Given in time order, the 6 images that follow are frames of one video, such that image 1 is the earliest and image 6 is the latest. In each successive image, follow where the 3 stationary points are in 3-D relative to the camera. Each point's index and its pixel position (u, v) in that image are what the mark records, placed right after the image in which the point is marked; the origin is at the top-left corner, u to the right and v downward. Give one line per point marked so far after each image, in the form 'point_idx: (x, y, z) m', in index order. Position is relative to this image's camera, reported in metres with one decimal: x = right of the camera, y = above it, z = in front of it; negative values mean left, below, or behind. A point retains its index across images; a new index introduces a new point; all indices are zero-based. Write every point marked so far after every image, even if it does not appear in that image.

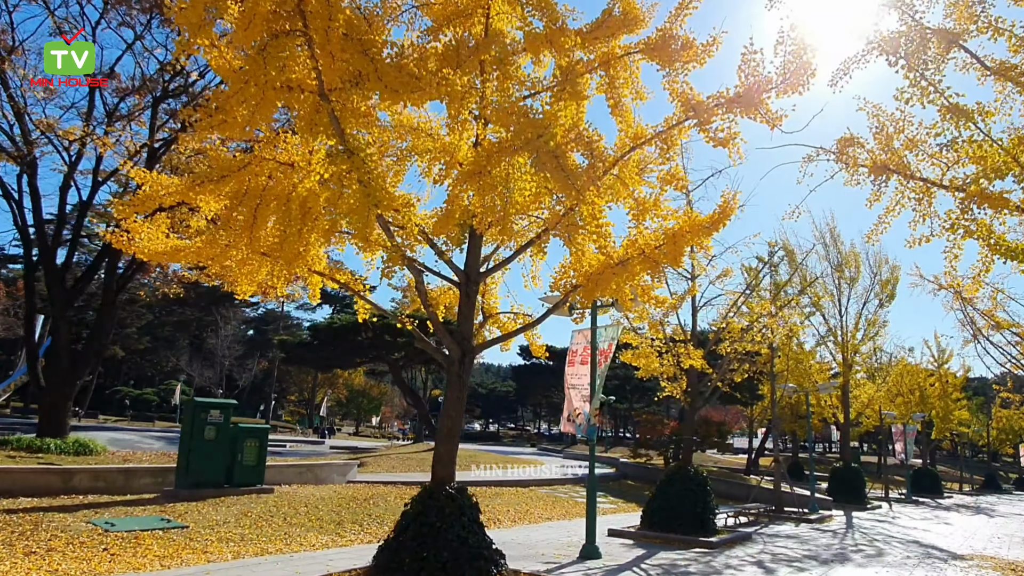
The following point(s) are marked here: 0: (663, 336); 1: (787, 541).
0: (+2.3, -0.7, +11.1) m
1: (+4.4, -4.0, +11.6) m
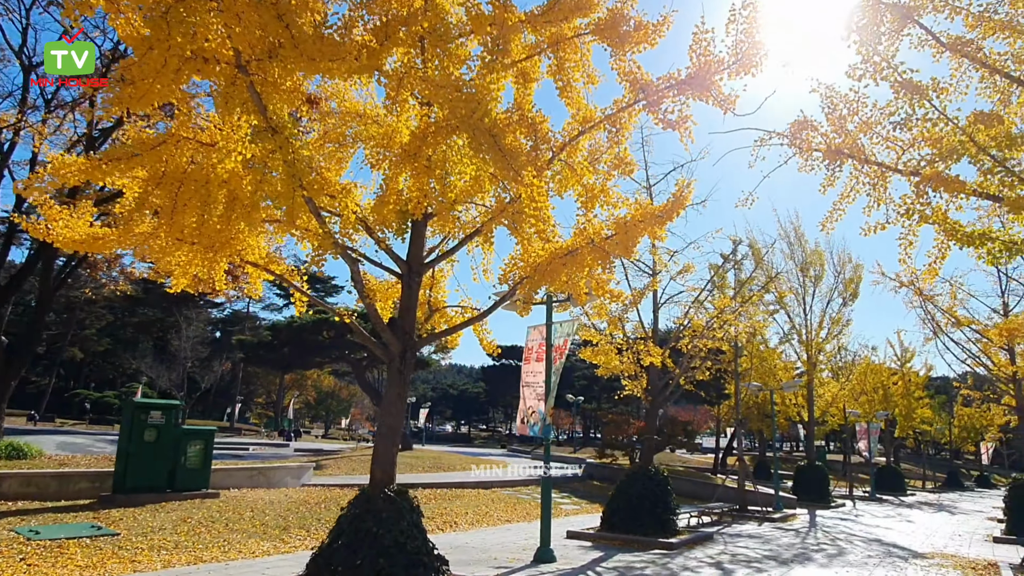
0: (+1.6, -0.7, +10.8) m
1: (+3.7, -4.0, +11.4) m
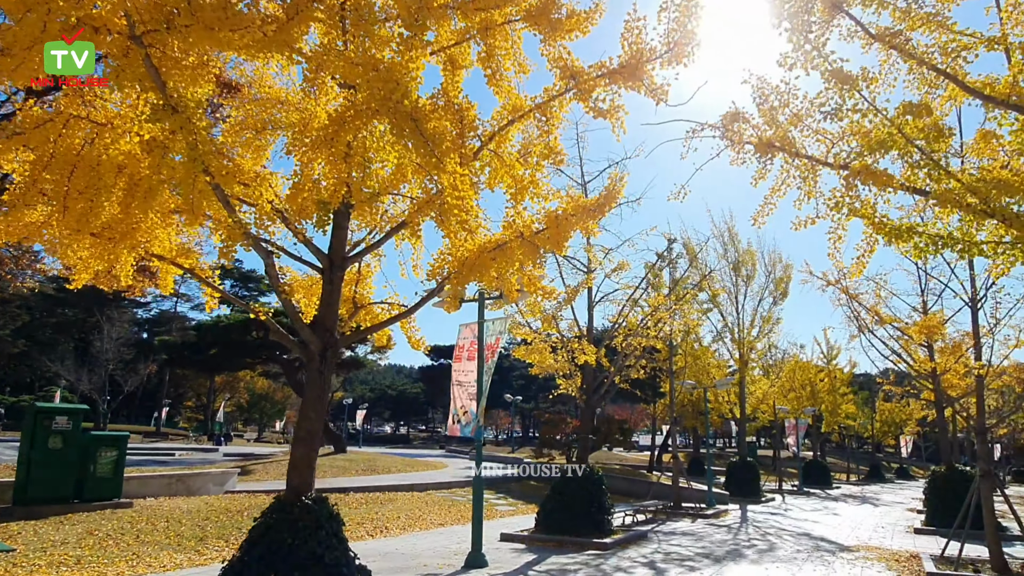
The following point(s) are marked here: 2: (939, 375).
0: (+0.7, -0.6, +10.7) m
1: (+2.7, -3.9, +11.4) m
2: (+7.7, -1.6, +13.1) m
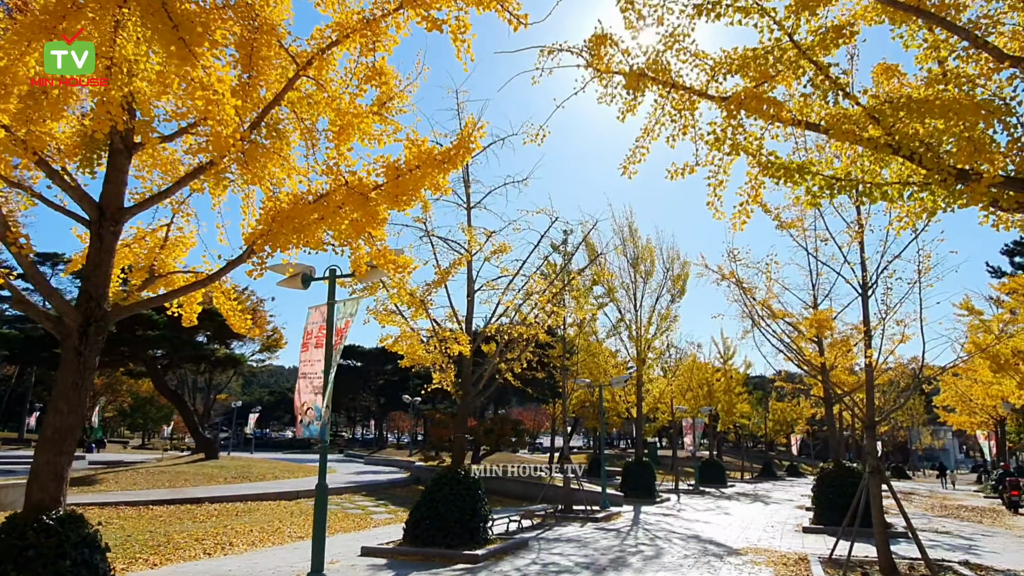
0: (-1.1, -0.4, +9.6) m
1: (+0.8, -3.7, +10.5) m
2: (+5.6, -1.5, +12.8) m
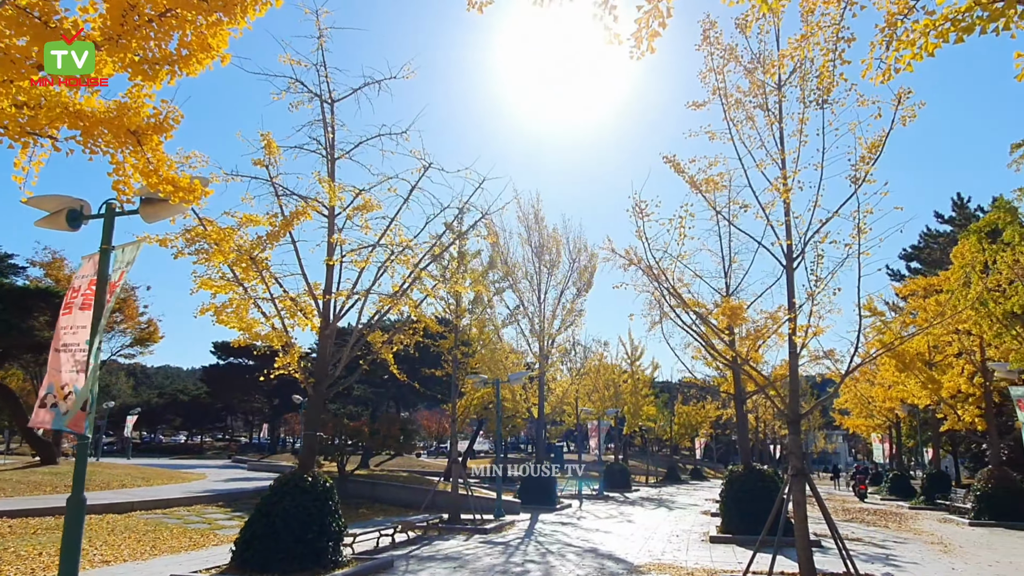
0: (-2.5, 0.0, +7.7) m
1: (-0.9, -3.4, +8.8) m
2: (+3.6, -1.2, +11.7) m
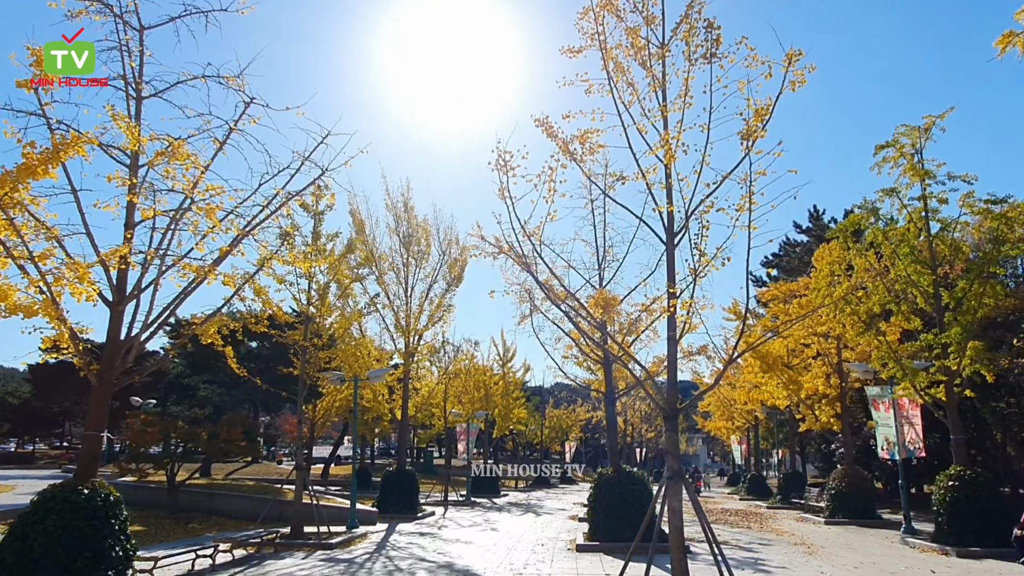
0: (-3.9, +0.4, +6.0) m
1: (-2.6, -3.1, +7.3) m
2: (+1.5, -1.1, +10.9) m
